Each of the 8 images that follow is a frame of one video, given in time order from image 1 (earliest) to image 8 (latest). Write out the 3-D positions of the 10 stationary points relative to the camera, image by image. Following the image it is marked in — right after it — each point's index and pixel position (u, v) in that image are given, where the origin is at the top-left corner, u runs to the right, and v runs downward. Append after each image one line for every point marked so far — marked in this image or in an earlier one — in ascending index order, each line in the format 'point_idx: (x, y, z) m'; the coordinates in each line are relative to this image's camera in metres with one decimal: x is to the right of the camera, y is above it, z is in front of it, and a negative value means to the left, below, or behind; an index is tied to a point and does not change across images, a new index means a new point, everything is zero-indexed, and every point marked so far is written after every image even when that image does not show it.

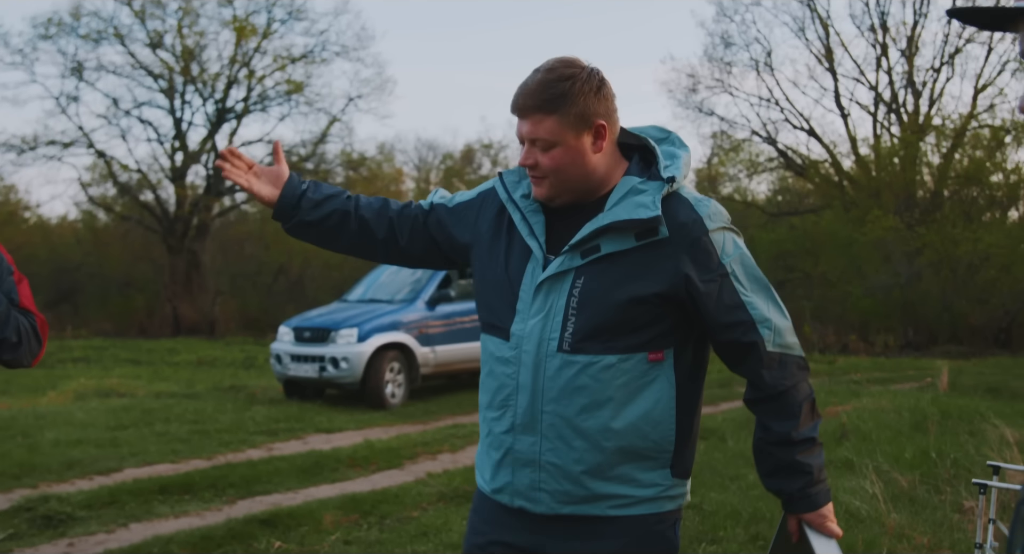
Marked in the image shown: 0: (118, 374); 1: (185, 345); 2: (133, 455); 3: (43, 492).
0: (-4.7, -1.2, +12.3) m
1: (-5.8, -1.2, +18.4) m
2: (-2.6, -1.2, +7.0) m
3: (-2.7, -1.3, +6.0) m
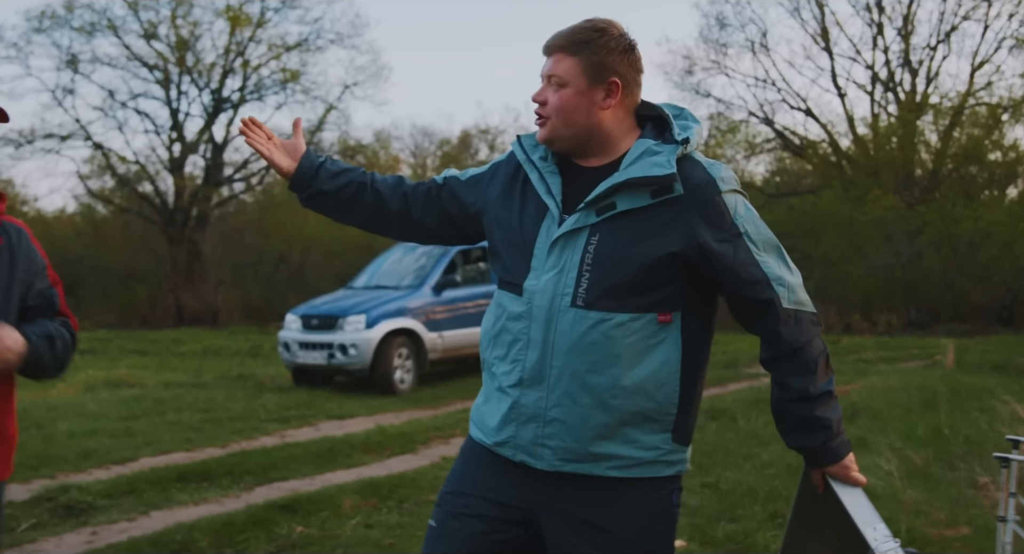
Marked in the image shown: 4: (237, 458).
0: (-4.7, -1.1, +12.3) m
1: (-5.8, -1.0, +18.4) m
2: (-2.5, -1.1, +7.0) m
3: (-2.7, -1.2, +6.0) m
4: (-1.7, -1.2, +6.5) m
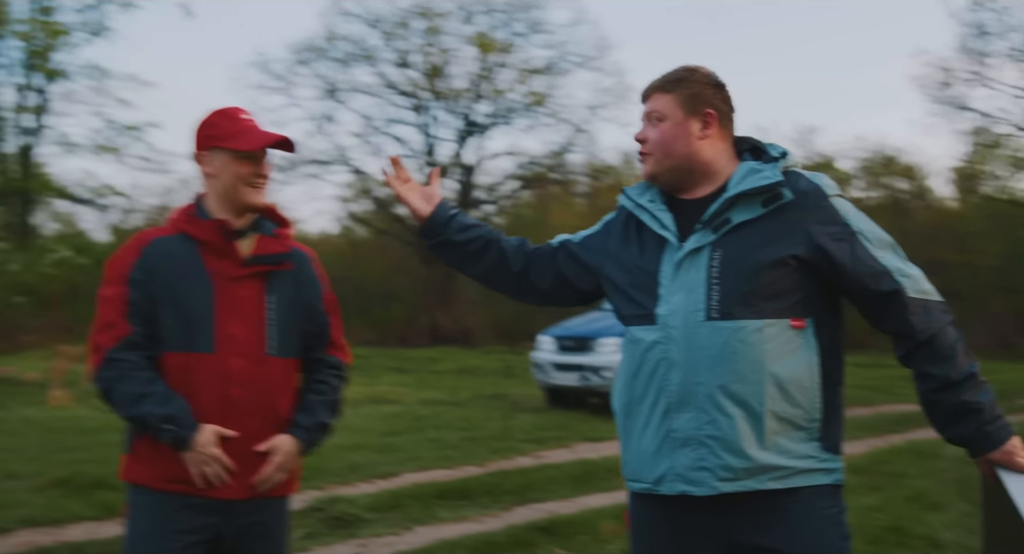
0: (-1.7, -1.3, +13.0) m
1: (-1.4, -1.4, +19.1) m
2: (-0.8, -1.3, +7.3) m
3: (-1.2, -1.3, +6.3) m
4: (-0.2, -1.3, +6.6) m
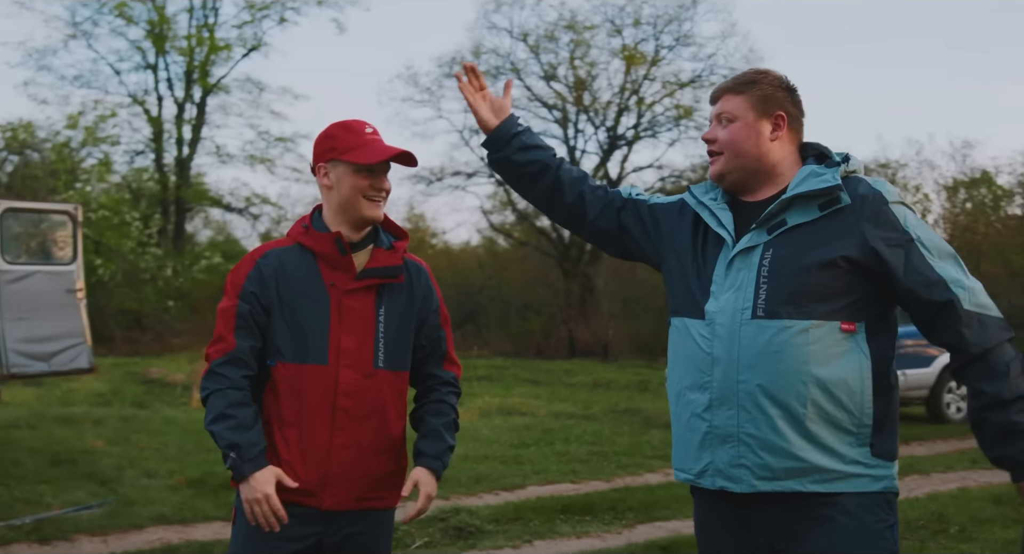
0: (+0.1, -1.5, +13.0) m
1: (+1.3, -1.7, +19.0) m
2: (+0.1, -1.4, +7.2) m
3: (-0.4, -1.4, +6.3) m
4: (+0.7, -1.4, +6.5) m
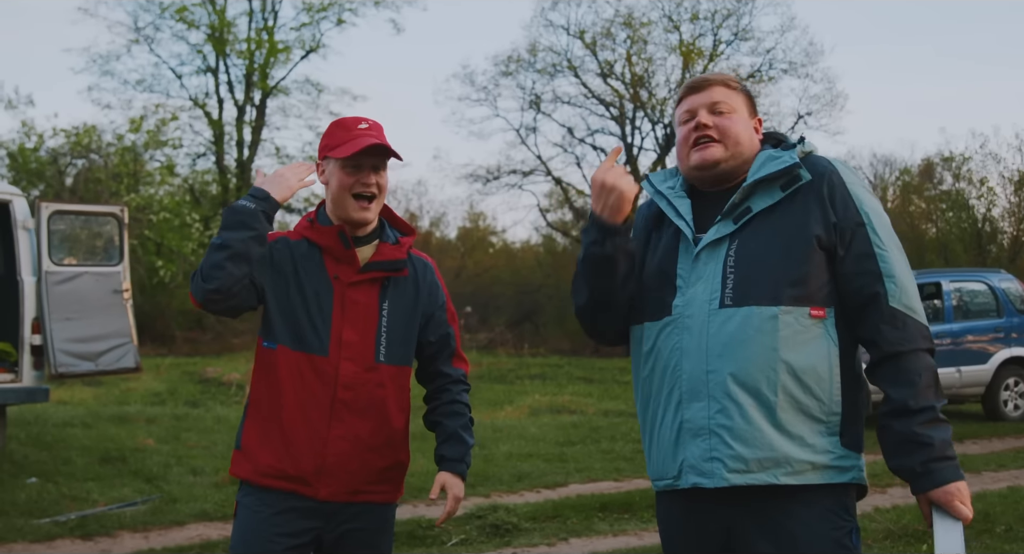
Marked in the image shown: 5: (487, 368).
0: (+0.9, -1.5, +12.9) m
1: (+2.5, -1.7, +18.9) m
2: (+0.5, -1.4, +7.1) m
3: (0.0, -1.4, +6.3) m
4: (+1.1, -1.4, +6.4) m
5: (-0.5, -1.8, +16.7) m
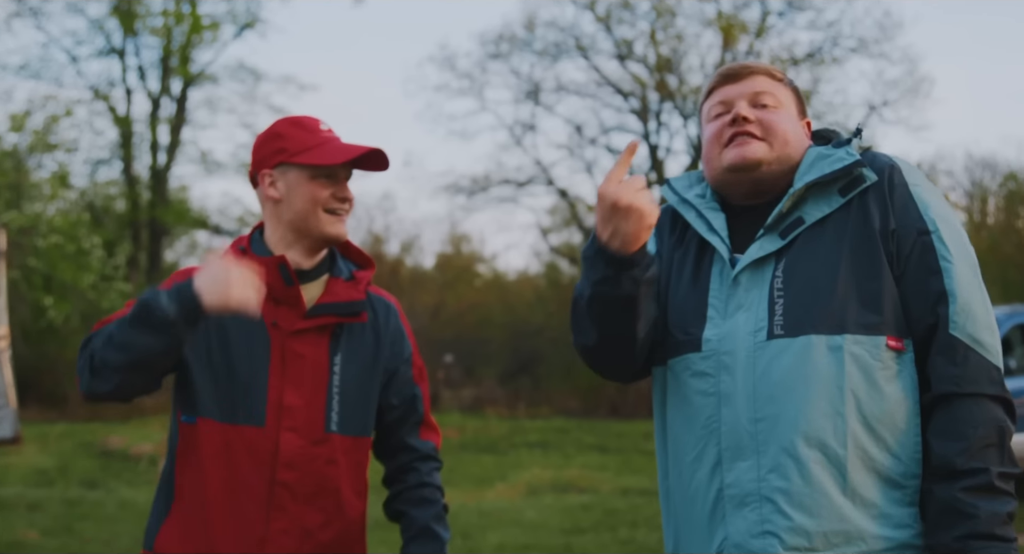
0: (+0.8, -1.9, +11.3) m
1: (+2.3, -2.3, +17.3) m
2: (+0.5, -1.6, +5.6) m
3: (0.0, -1.6, +4.7) m
4: (+1.0, -1.5, +4.8) m
5: (-0.6, -2.3, +15.1) m
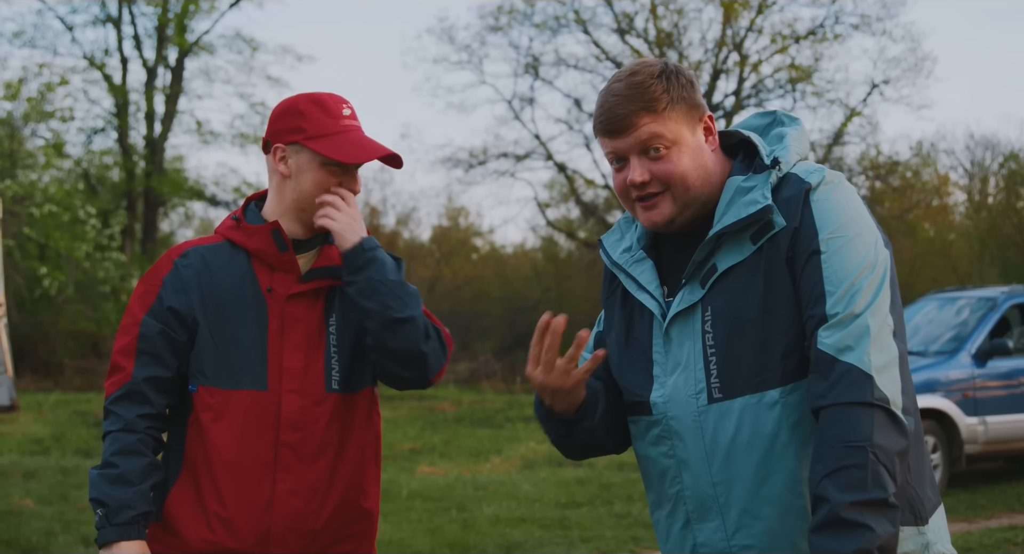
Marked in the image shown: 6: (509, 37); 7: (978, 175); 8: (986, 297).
0: (+0.7, -1.6, +11.3) m
1: (+2.3, -1.9, +17.3) m
2: (+0.5, -1.4, +5.6) m
3: (-0.1, -1.5, +4.7) m
4: (+1.0, -1.4, +4.8) m
5: (-0.7, -1.9, +15.1) m
6: (0.0, +4.0, +17.2) m
7: (+8.5, +2.0, +19.0) m
8: (+3.7, -0.1, +8.1) m
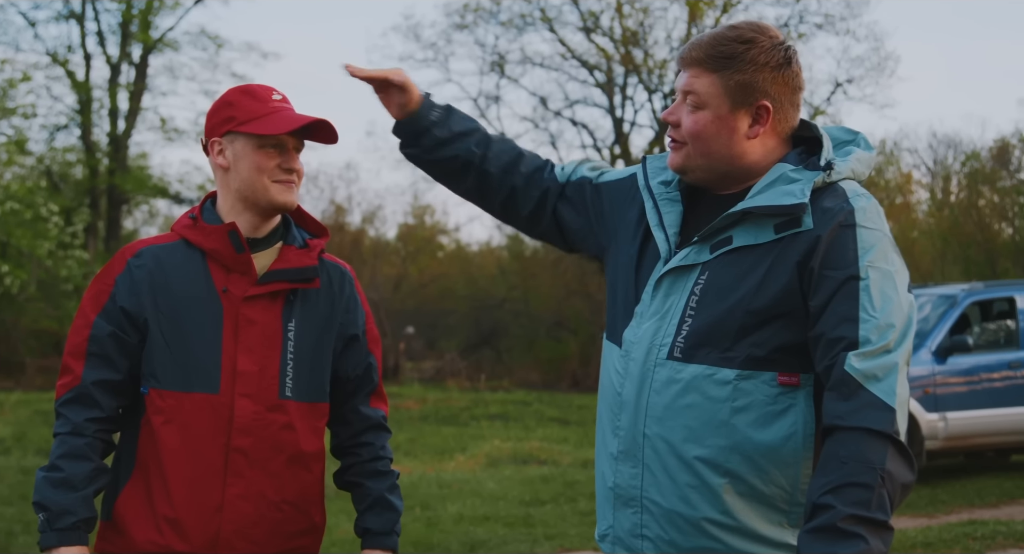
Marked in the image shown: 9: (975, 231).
0: (+0.5, -1.6, +11.3) m
1: (+1.9, -1.9, +17.3) m
2: (+0.3, -1.4, +5.6) m
3: (-0.2, -1.4, +4.7) m
4: (+0.8, -1.4, +4.8) m
5: (-1.0, -2.0, +15.1) m
6: (-0.4, +4.0, +17.2) m
7: (+8.1, +1.9, +19.2) m
8: (+3.5, -0.2, +8.1) m
9: (+7.8, +0.7, +16.9) m
